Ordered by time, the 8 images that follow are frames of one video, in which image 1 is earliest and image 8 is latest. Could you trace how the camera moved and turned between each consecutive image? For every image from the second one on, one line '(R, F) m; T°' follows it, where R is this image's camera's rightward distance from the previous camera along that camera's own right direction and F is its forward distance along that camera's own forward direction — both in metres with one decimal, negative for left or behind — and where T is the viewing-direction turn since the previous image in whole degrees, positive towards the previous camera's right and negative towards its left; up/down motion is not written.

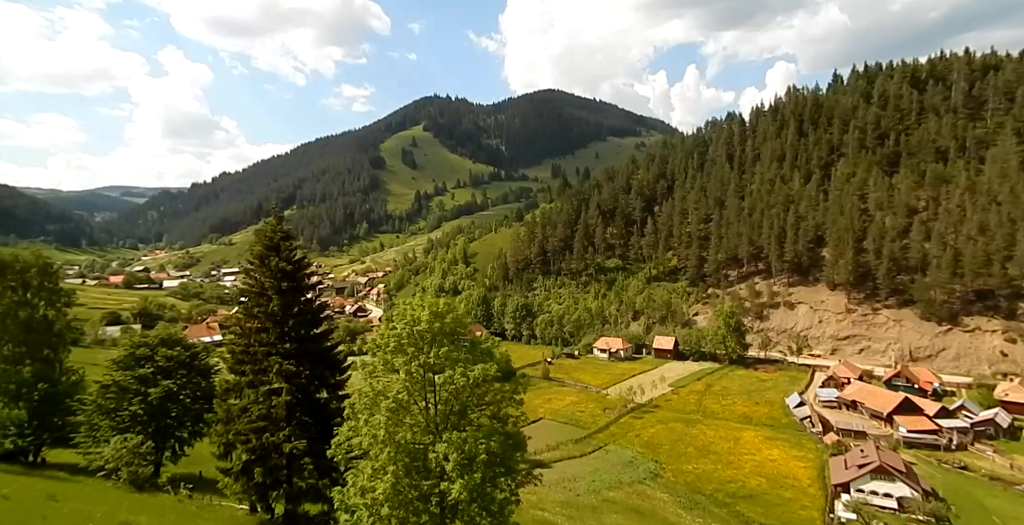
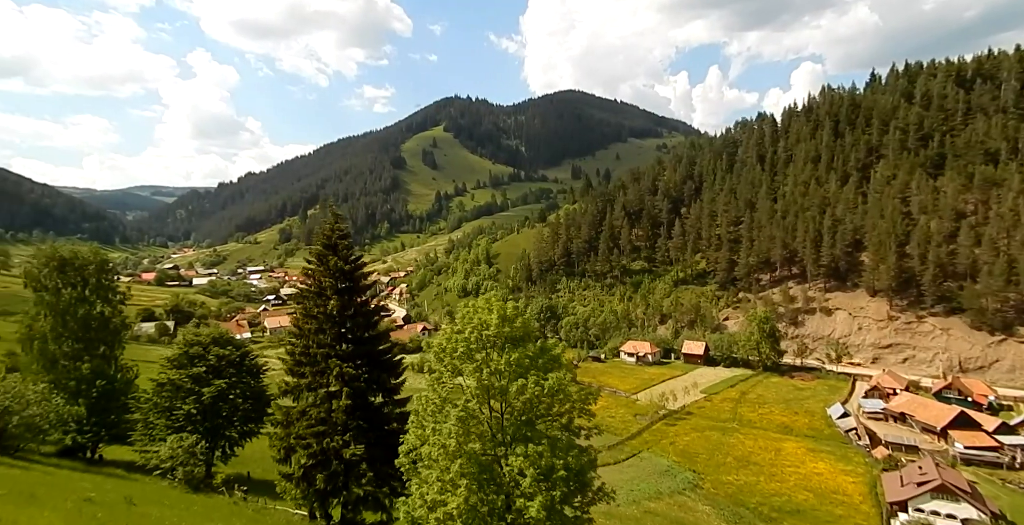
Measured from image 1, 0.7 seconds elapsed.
(-1.1, +0.7) m; -2°
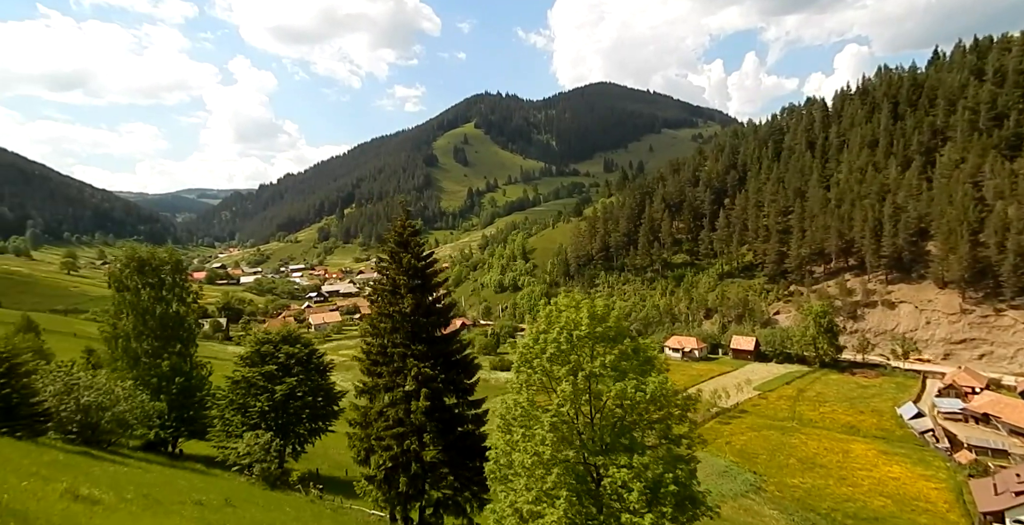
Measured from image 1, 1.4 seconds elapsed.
(-1.0, +1.5) m; -3°
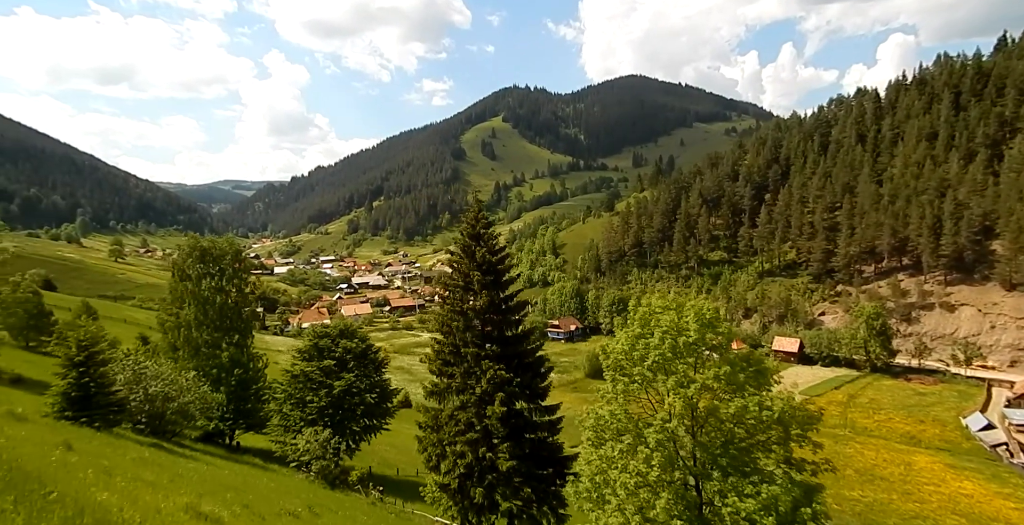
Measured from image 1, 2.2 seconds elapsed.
(-1.3, +1.2) m; -3°
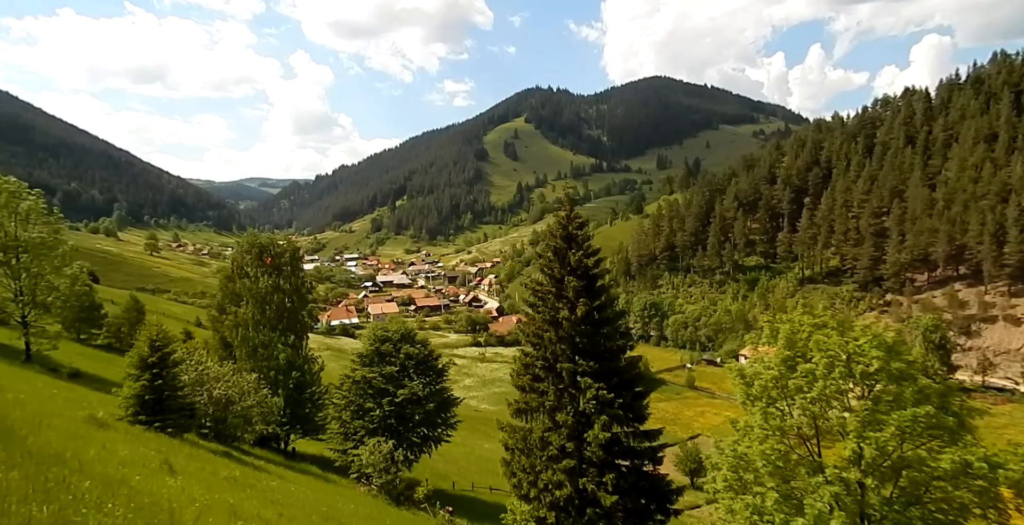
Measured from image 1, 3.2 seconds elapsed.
(-2.1, +1.3) m; -3°
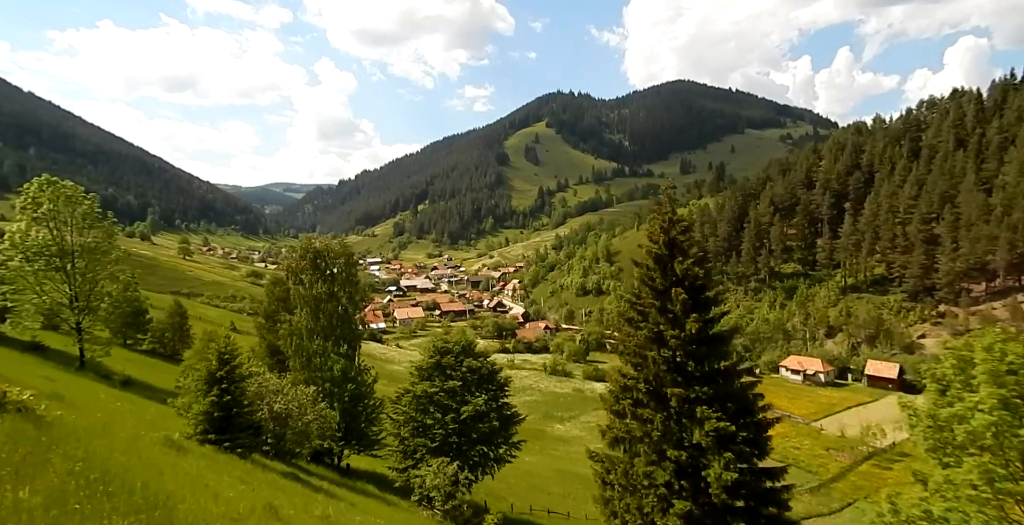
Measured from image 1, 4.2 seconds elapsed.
(-2.1, +1.6) m; -3°
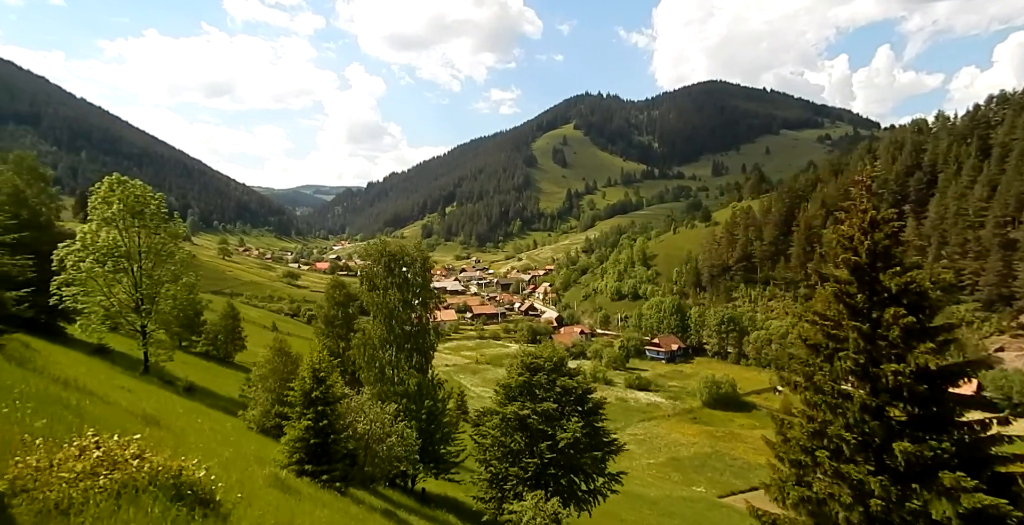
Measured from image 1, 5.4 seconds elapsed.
(-3.1, +3.1) m; -3°
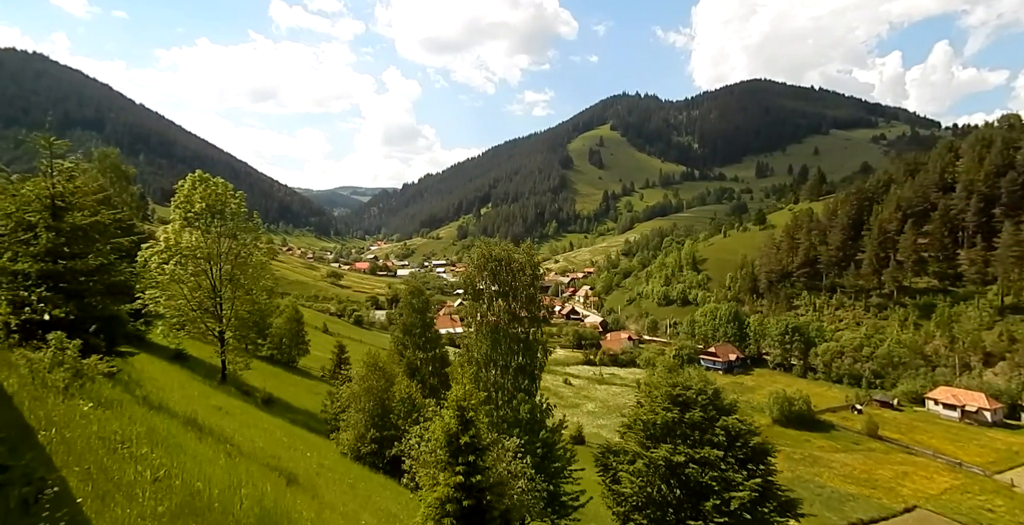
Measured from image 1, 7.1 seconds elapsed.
(-4.3, +4.8) m; -4°
